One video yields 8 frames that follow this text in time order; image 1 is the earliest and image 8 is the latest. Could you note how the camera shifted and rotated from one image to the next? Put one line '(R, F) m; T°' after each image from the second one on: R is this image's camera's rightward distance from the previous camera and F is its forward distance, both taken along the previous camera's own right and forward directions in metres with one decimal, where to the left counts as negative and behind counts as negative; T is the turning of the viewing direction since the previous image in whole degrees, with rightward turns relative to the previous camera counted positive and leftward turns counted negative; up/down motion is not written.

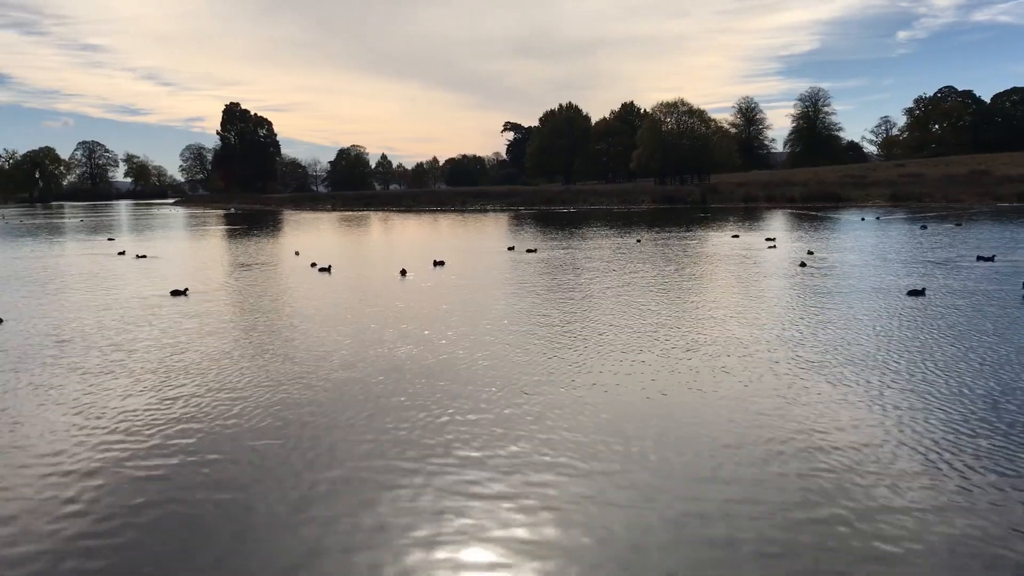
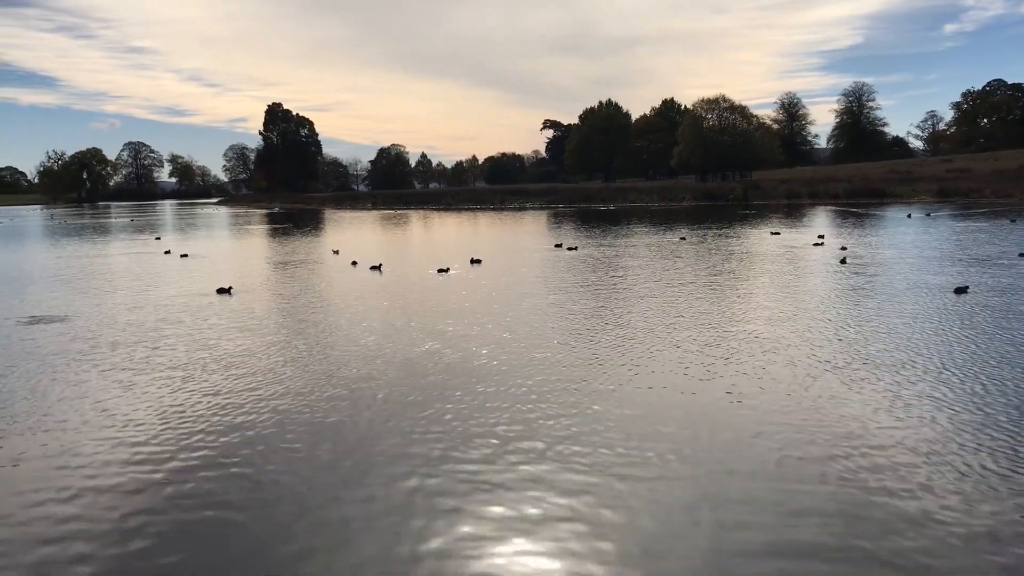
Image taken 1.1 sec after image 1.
(-0.6, +0.1) m; -2°
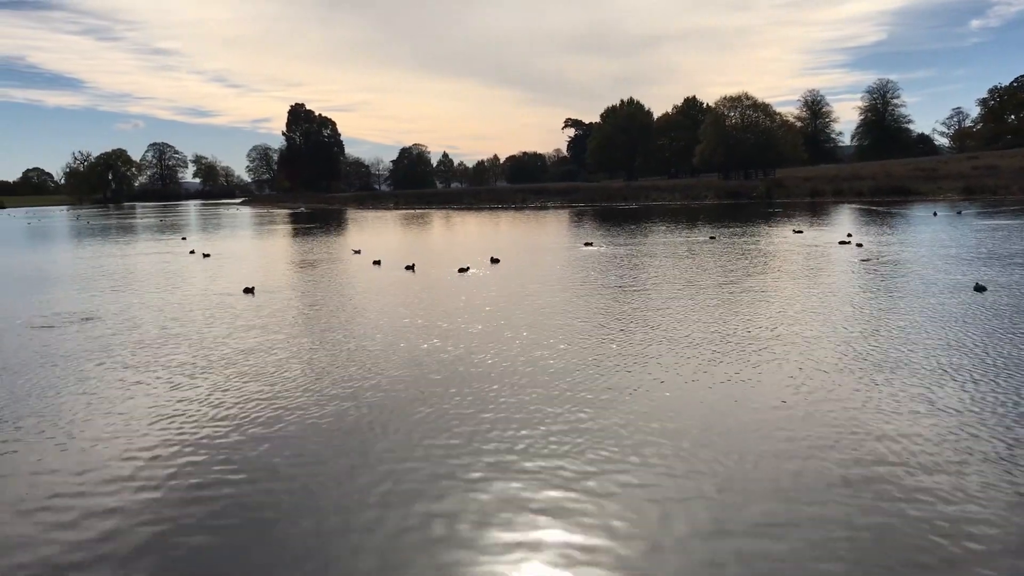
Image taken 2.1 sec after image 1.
(-0.3, 0.0) m; -1°
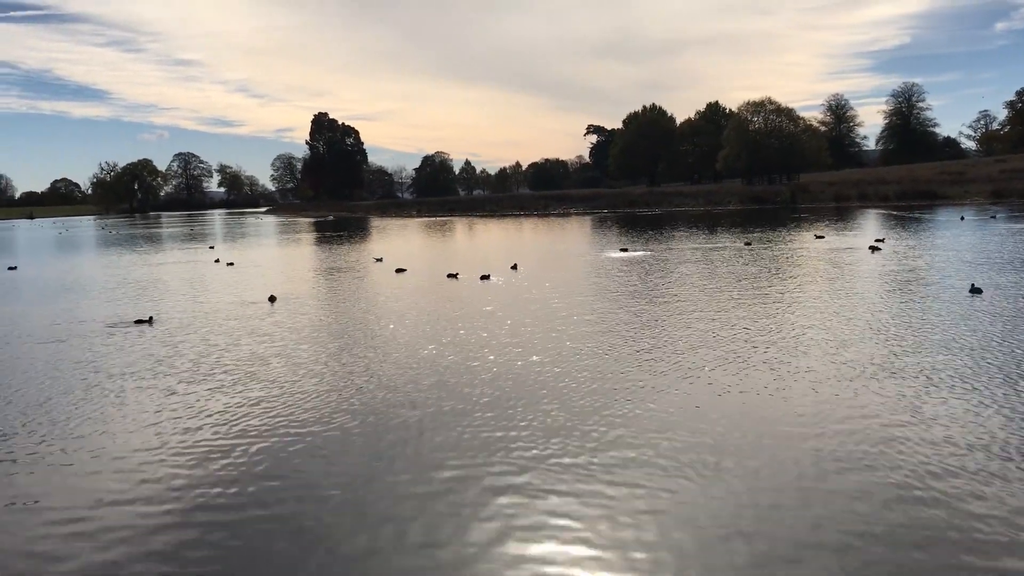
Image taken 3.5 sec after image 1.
(-0.3, 0.0) m; -1°
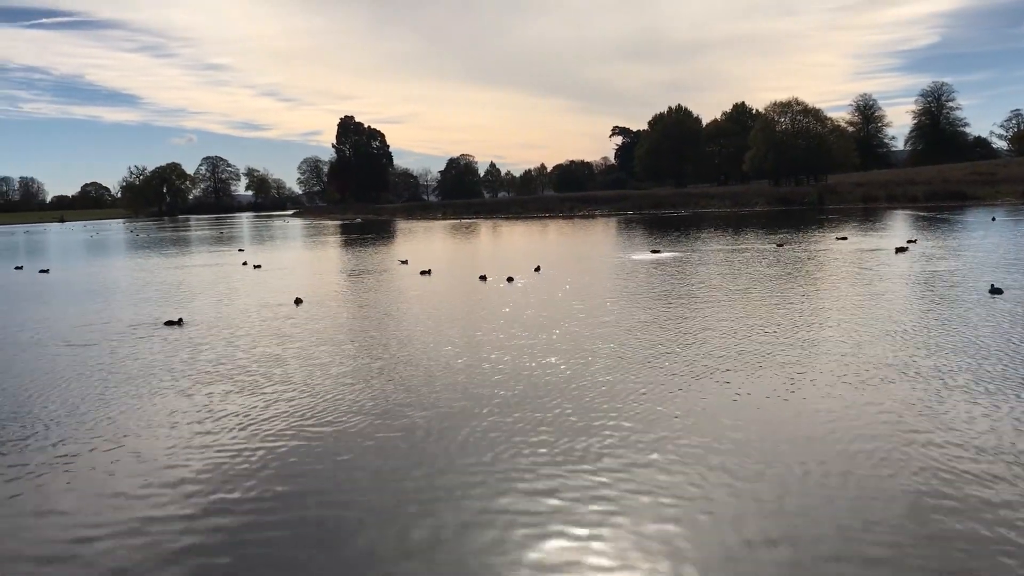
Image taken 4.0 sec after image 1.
(-0.3, 0.0) m; -1°
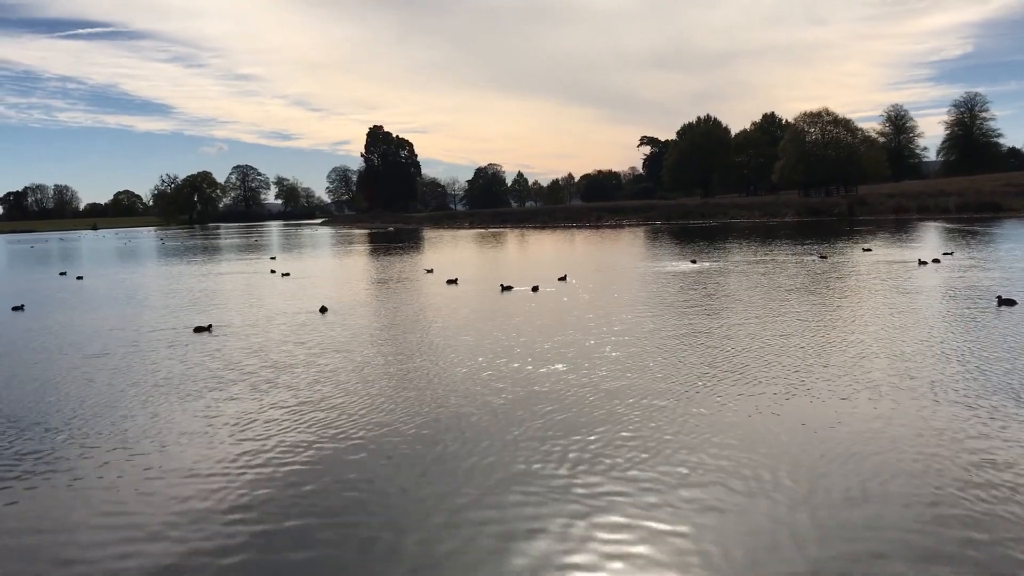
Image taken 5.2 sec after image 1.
(-0.4, 0.0) m; -1°
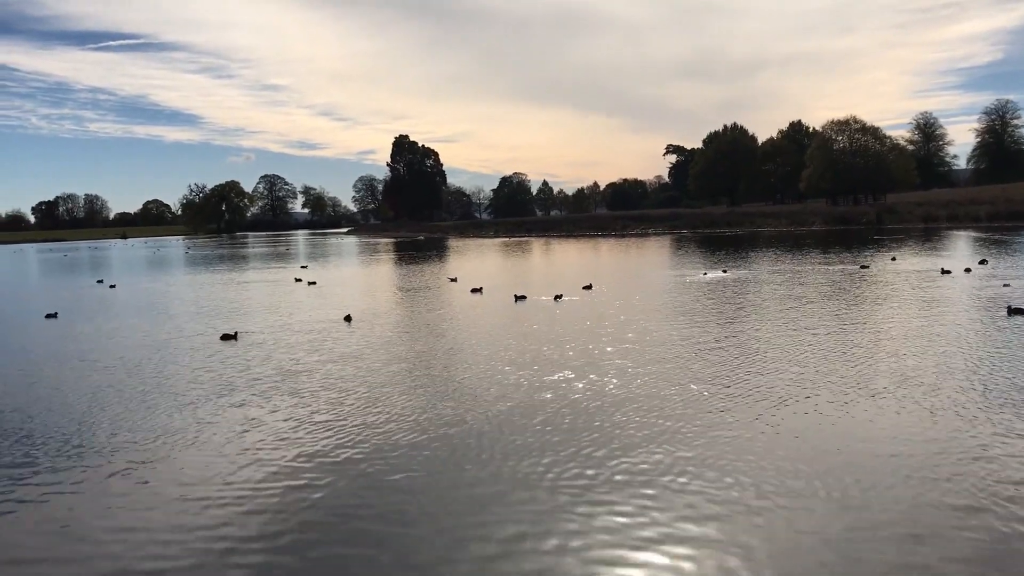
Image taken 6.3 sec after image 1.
(-0.3, 0.0) m; -1°
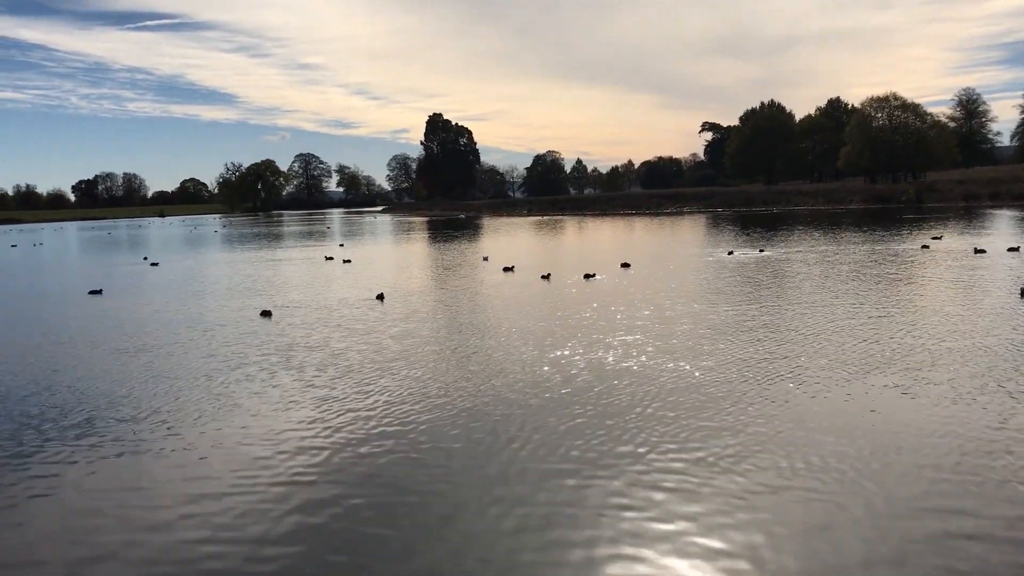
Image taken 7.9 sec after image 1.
(-0.5, -0.1) m; -1°
